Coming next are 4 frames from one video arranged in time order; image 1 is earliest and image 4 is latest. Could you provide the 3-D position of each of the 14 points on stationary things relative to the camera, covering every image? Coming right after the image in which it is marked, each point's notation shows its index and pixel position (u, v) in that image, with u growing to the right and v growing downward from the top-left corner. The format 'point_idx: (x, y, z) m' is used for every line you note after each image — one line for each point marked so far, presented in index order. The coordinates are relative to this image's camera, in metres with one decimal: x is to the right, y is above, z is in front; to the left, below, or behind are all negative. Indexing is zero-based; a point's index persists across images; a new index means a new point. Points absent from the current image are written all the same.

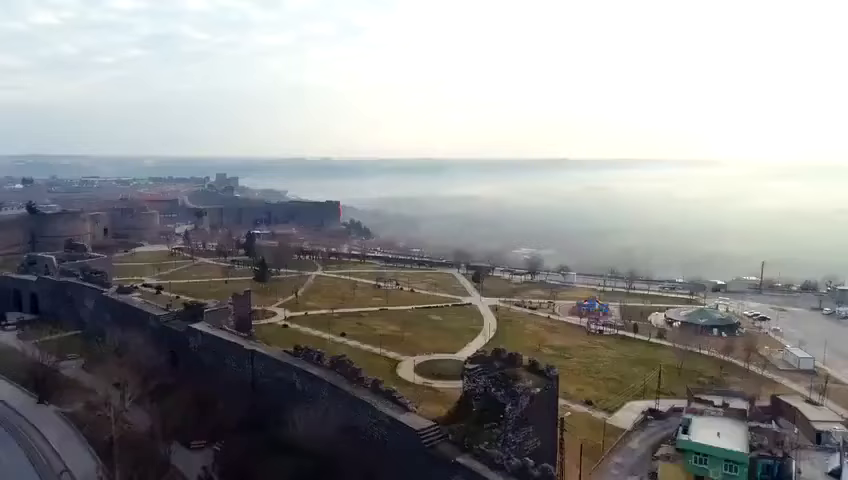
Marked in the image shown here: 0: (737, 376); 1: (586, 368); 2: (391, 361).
0: (+8.1, -3.5, +15.4) m
1: (+4.1, -3.3, +15.2) m
2: (-0.8, -3.0, +14.6) m
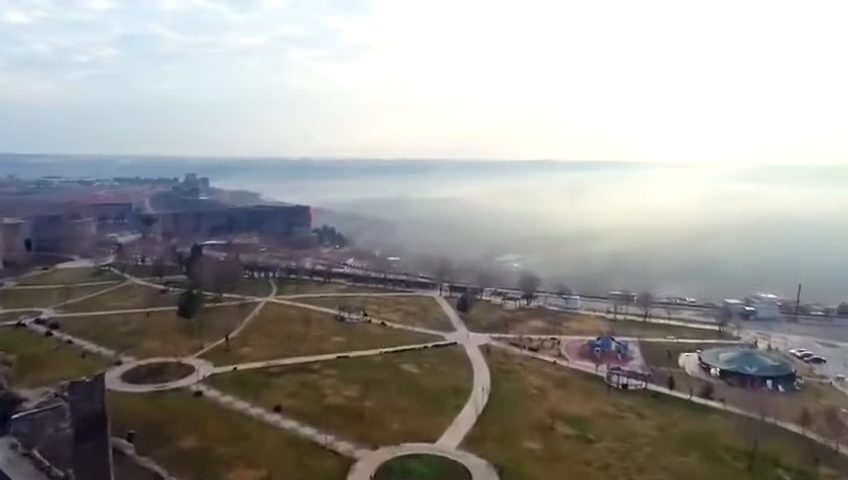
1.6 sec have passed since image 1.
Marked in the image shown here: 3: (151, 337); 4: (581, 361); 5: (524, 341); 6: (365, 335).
0: (+7.5, -4.2, +11.0) m
1: (+3.5, -4.0, +10.6) m
2: (-1.4, -3.7, +9.9) m
3: (-7.5, -2.7, +16.4) m
4: (+4.5, -3.5, +17.0) m
5: (+3.1, -3.1, +18.5) m
6: (-1.8, -2.9, +18.2) m
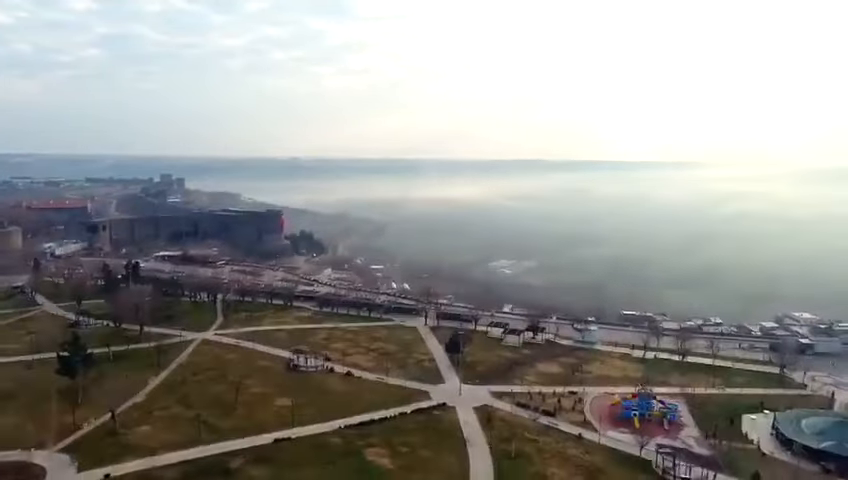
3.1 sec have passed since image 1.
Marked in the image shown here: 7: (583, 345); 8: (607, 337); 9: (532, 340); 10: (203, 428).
0: (+7.2, -4.8, +6.4) m
1: (+3.2, -4.5, +6.0) m
2: (-1.7, -4.2, +5.2) m
3: (-8.0, -3.2, +11.6) m
4: (+4.0, -4.0, +12.5) m
5: (+2.6, -3.7, +13.9) m
6: (-2.3, -3.5, +13.5) m
7: (+4.9, -3.3, +18.4) m
8: (+6.0, -3.1, +19.4) m
9: (+3.4, -3.1, +18.6) m
10: (-4.1, -3.5, +11.0) m
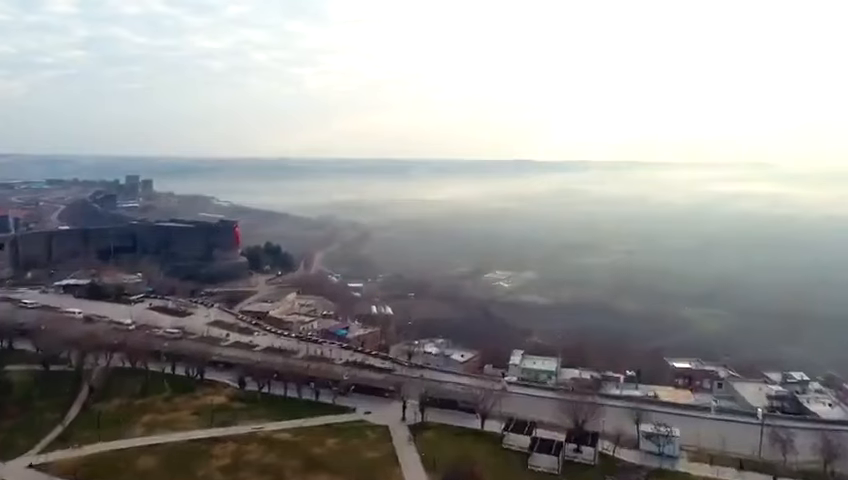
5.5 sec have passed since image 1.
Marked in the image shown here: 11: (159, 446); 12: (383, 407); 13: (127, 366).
0: (+6.9, -5.7, -0.9) m
1: (+2.9, -5.5, -1.4) m
2: (-2.0, -5.2, -2.3) m
3: (-8.4, -4.2, +4.0) m
4: (+3.6, -5.0, +5.1) m
5: (+2.2, -4.7, +6.5) m
6: (-2.7, -4.5, +6.1) m
7: (+4.5, -4.2, +11.1) m
8: (+5.5, -4.1, +12.0) m
9: (+2.9, -4.1, +11.2) m
10: (-4.4, -4.5, +3.6) m
11: (-4.8, -3.7, +10.9) m
12: (-0.9, -3.6, +13.2) m
13: (-7.4, -3.2, +14.9) m
